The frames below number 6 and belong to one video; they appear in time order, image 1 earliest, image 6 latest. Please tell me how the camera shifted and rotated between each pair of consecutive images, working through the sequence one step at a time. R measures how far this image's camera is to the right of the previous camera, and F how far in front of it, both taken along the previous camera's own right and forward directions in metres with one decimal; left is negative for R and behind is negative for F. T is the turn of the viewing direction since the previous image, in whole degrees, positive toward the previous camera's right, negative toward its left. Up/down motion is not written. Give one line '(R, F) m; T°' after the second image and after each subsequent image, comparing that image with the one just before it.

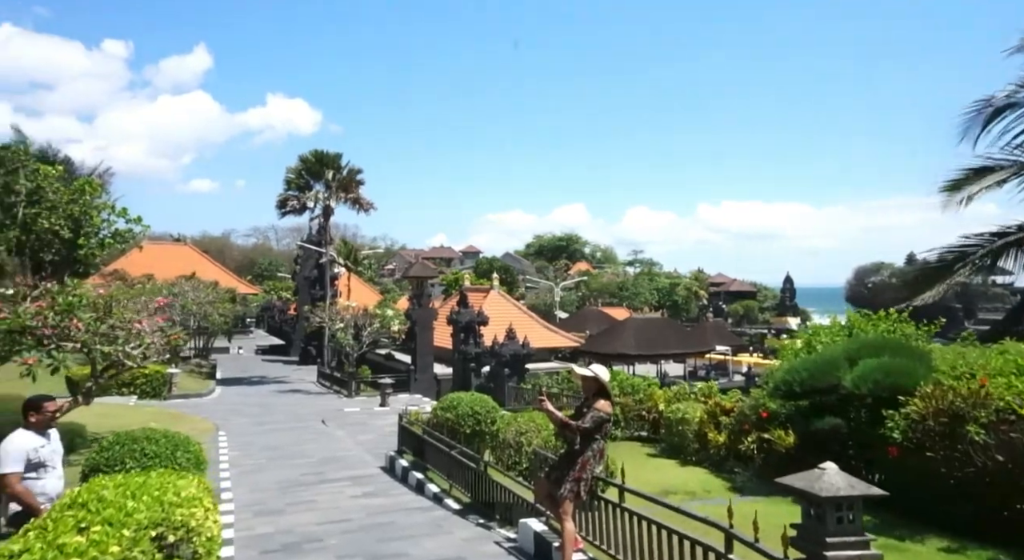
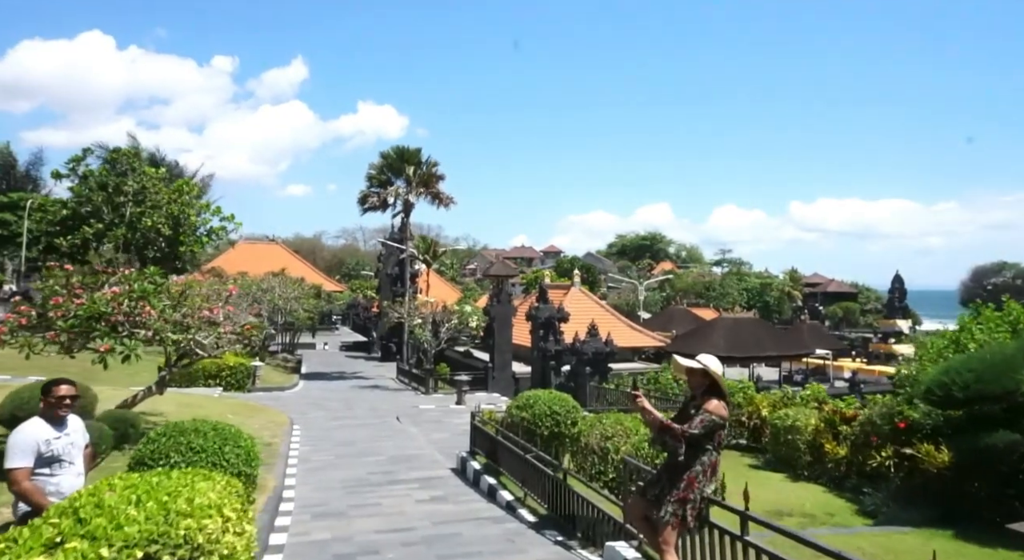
(0.0, +1.1) m; -6°
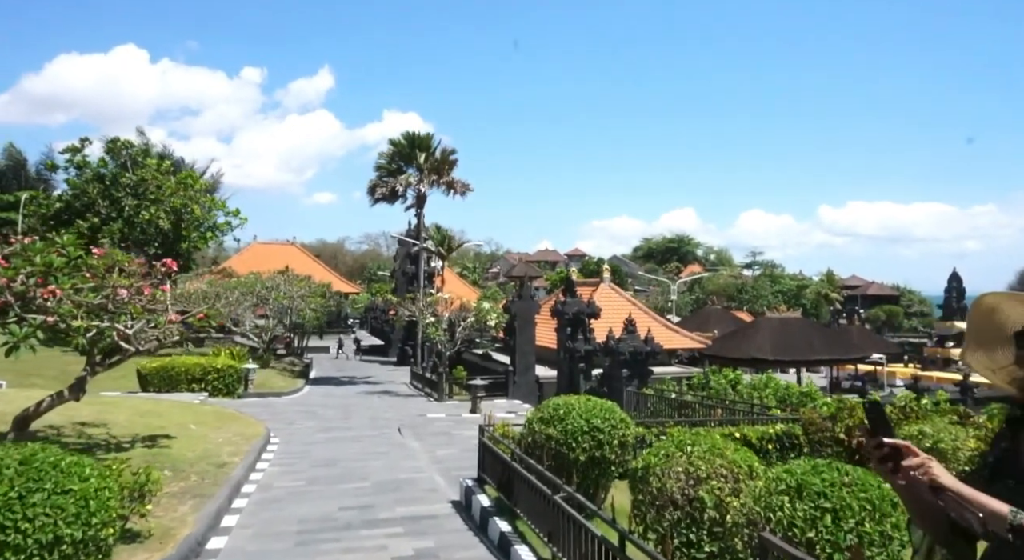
(0.0, +3.2) m; -2°
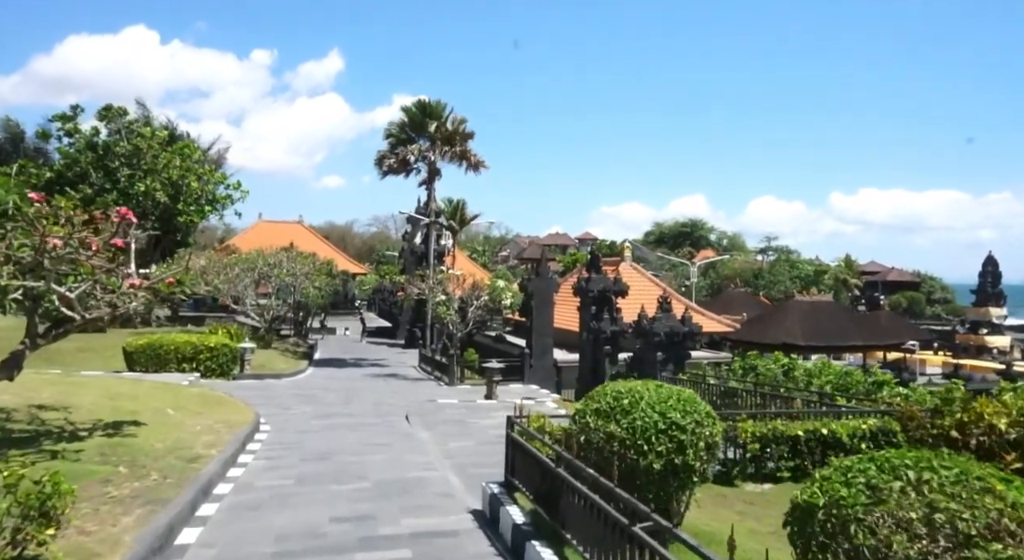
(-0.3, +1.9) m; -1°
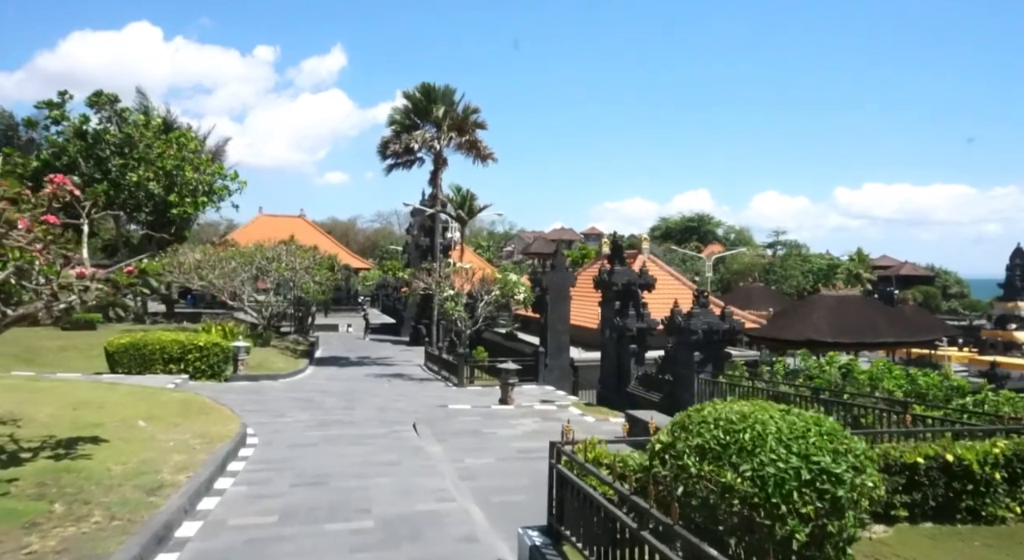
(-0.3, +1.7) m; 0°
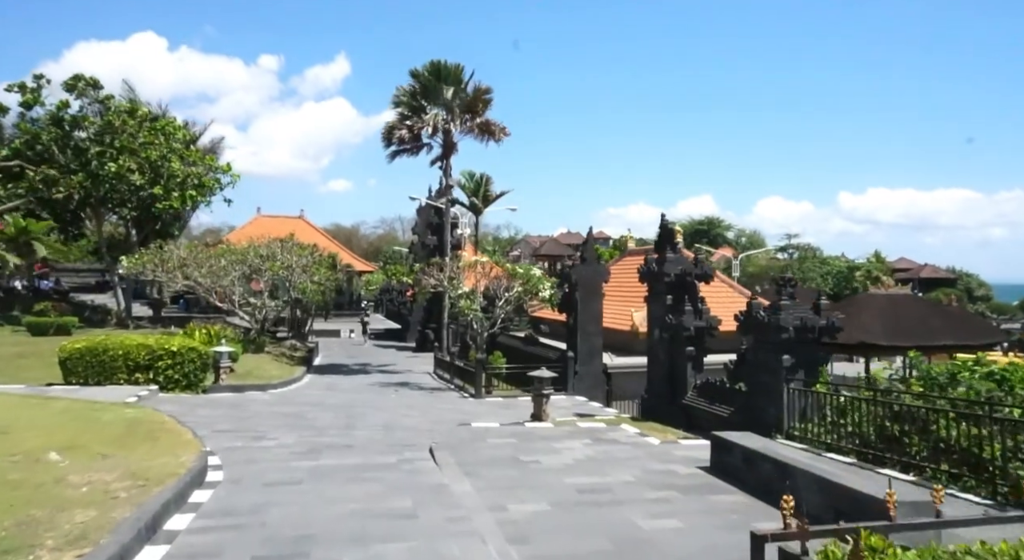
(-0.5, +3.0) m; 0°
